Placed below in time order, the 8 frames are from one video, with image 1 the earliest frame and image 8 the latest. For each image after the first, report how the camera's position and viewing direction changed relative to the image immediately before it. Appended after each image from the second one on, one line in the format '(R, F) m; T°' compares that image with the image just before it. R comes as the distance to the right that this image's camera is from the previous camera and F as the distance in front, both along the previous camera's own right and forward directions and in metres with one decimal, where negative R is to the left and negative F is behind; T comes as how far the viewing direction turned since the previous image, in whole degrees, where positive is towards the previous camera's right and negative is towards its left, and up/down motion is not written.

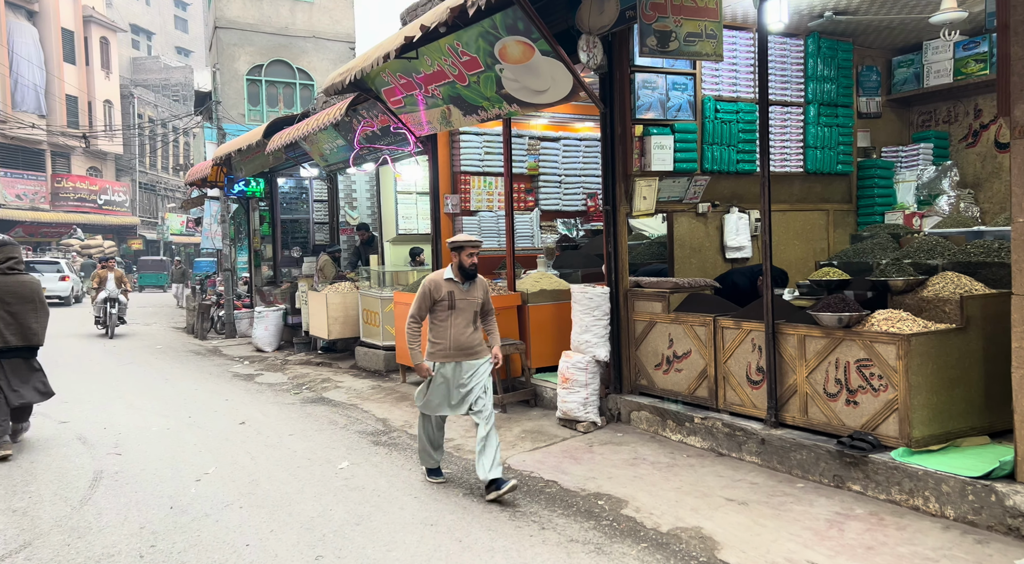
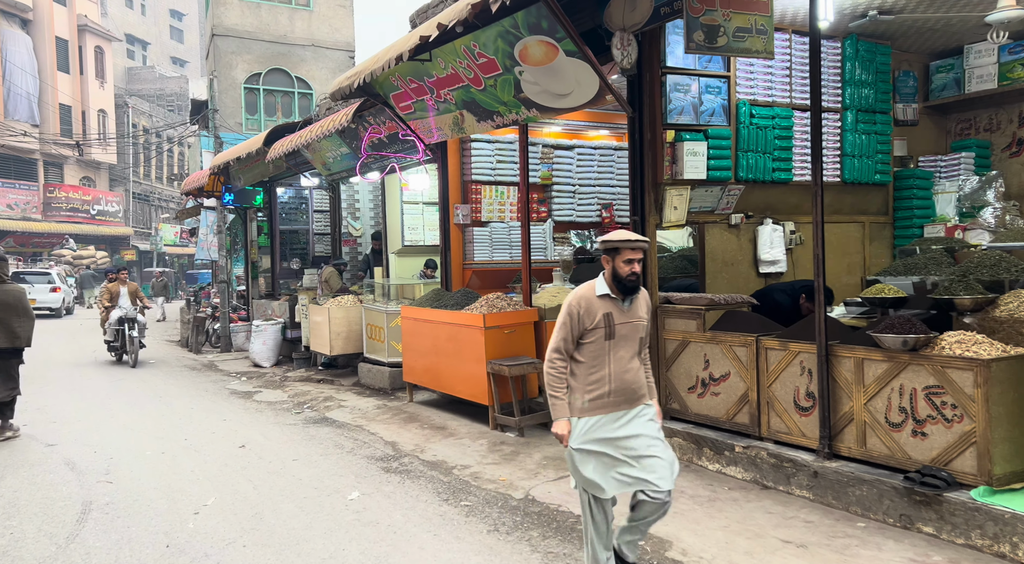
(-0.2, +0.4) m; 0°
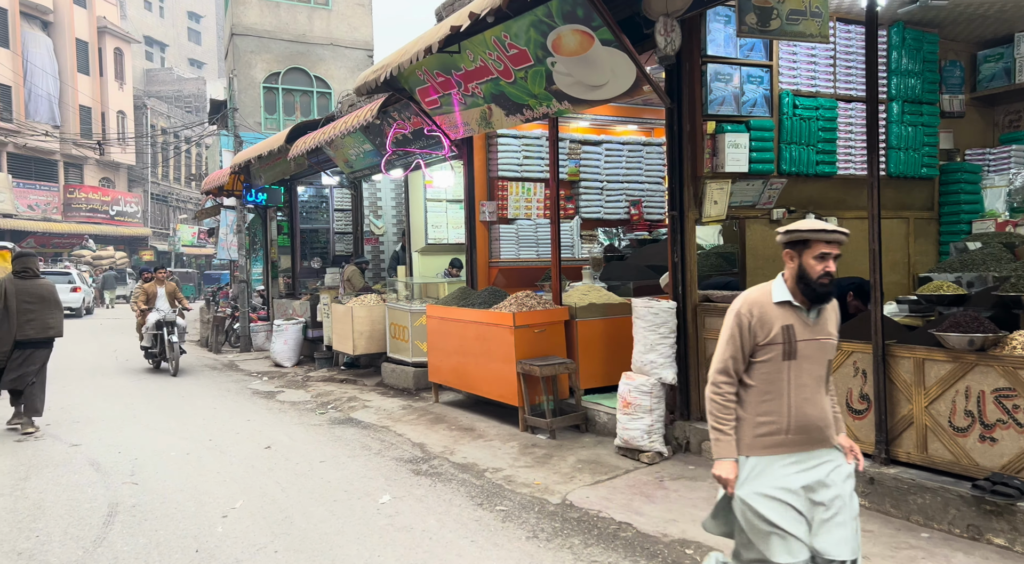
(-0.1, +0.2) m; -1°
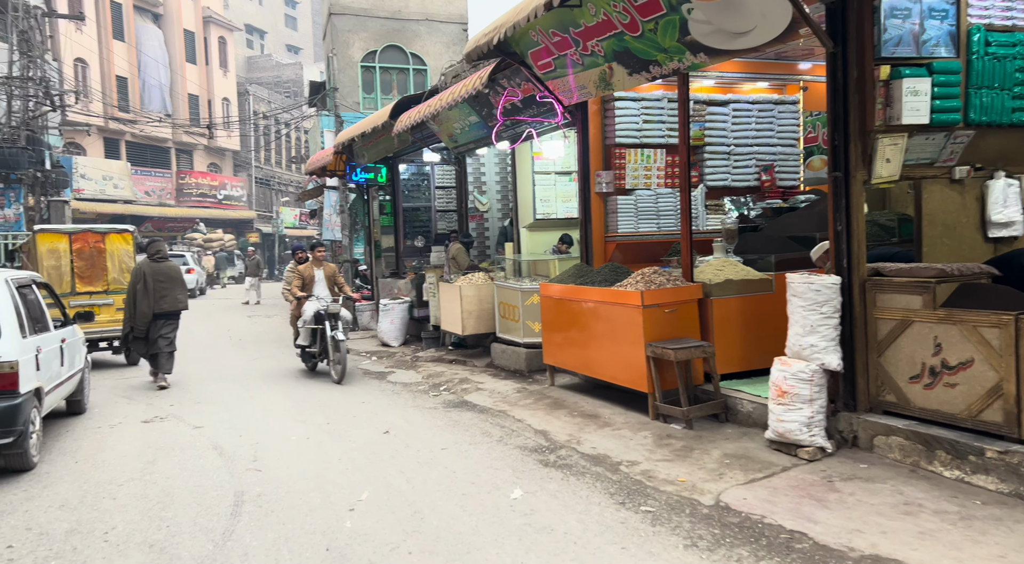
(-0.3, +0.5) m; -7°
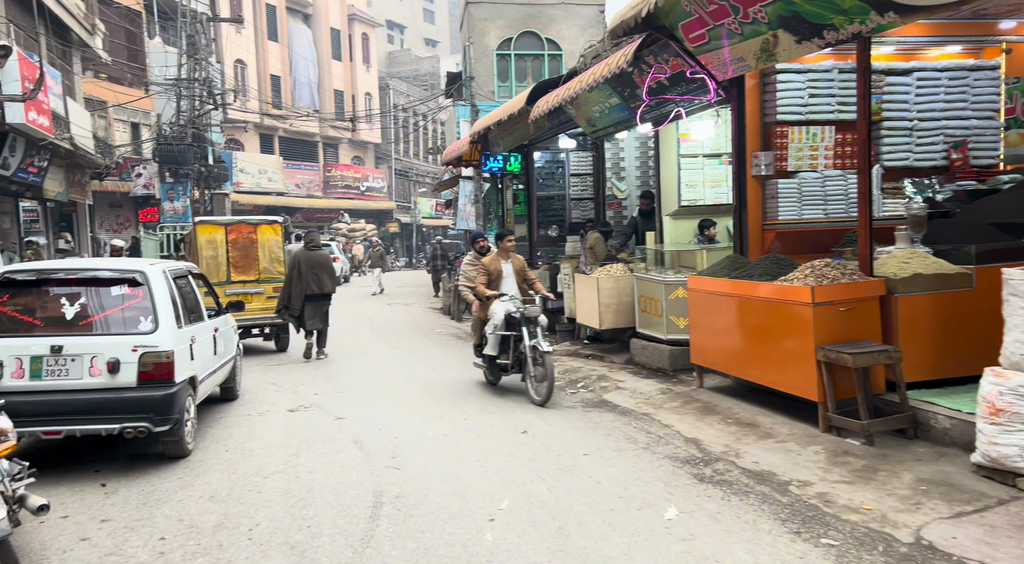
(-0.1, +0.4) m; -10°
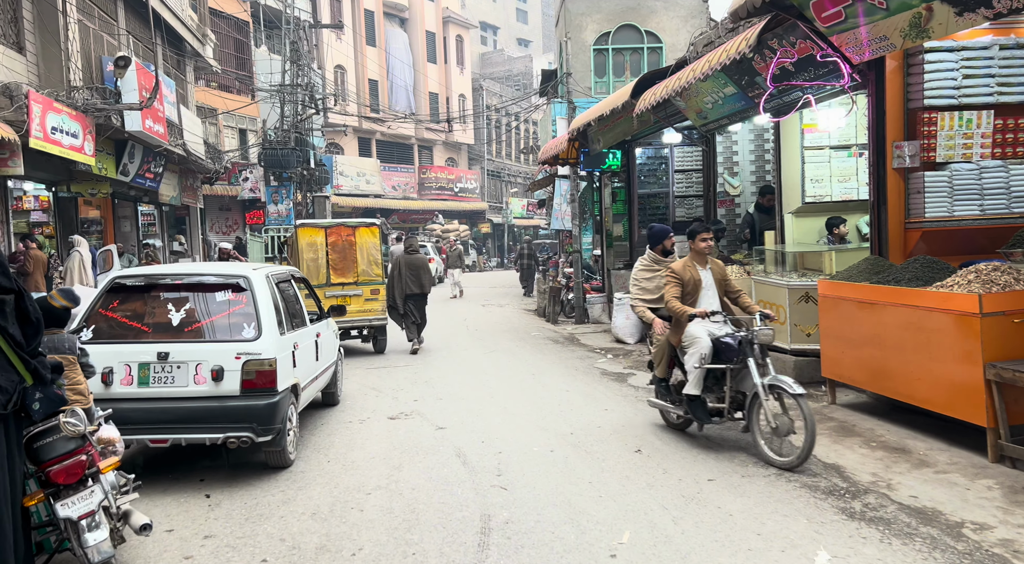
(-0.2, +0.4) m; -7°
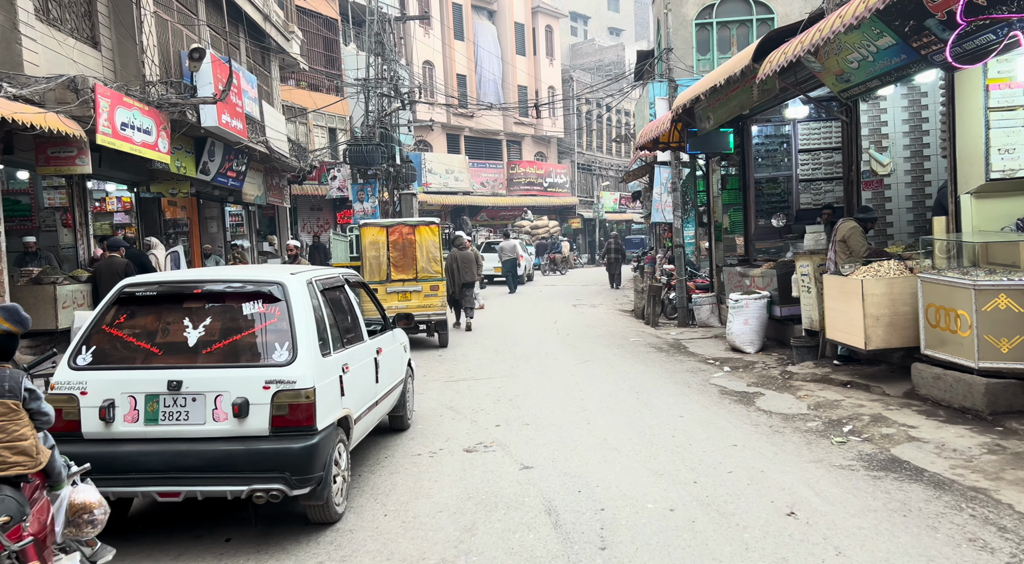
(-0.1, +1.3) m; -7°
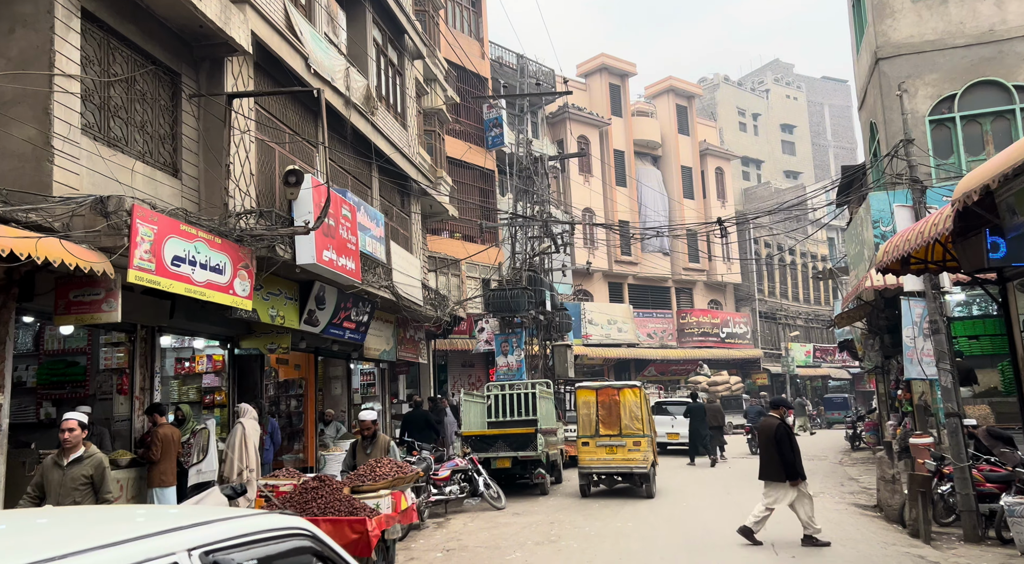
(-0.2, +3.7) m; -13°
